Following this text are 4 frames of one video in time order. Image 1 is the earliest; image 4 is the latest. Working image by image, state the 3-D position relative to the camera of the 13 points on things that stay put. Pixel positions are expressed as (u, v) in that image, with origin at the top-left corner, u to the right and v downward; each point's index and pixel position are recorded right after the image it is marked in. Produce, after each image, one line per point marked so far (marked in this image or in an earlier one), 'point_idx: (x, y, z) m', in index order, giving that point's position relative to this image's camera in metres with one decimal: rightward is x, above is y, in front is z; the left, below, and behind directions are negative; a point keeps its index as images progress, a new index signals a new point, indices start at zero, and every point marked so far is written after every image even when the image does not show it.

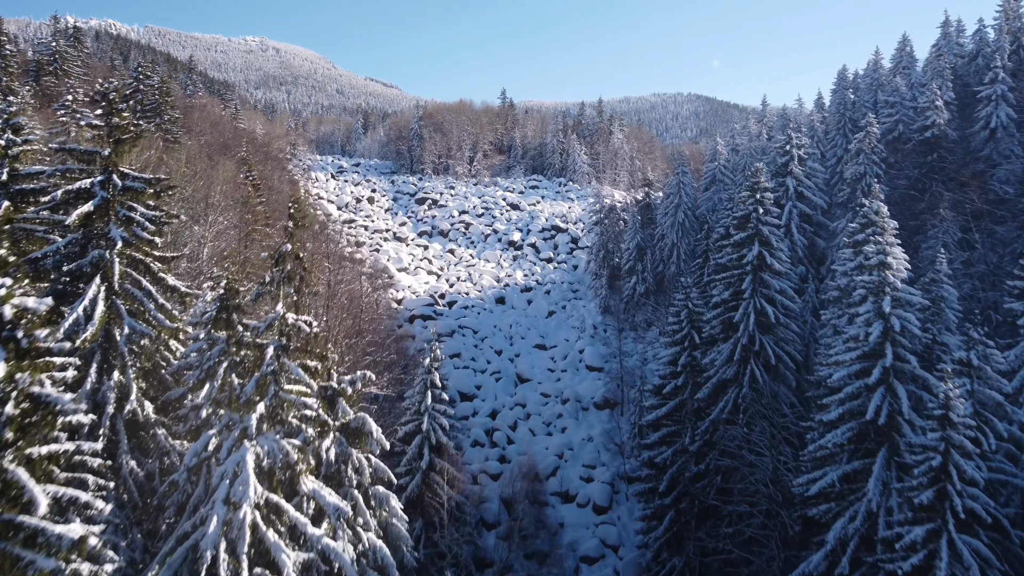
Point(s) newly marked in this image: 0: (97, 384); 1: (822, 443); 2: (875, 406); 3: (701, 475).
0: (-4.9, -1.1, +9.8) m
1: (+4.0, -2.0, +10.6) m
2: (+4.4, -1.4, +9.9) m
3: (+3.4, -3.4, +15.0) m
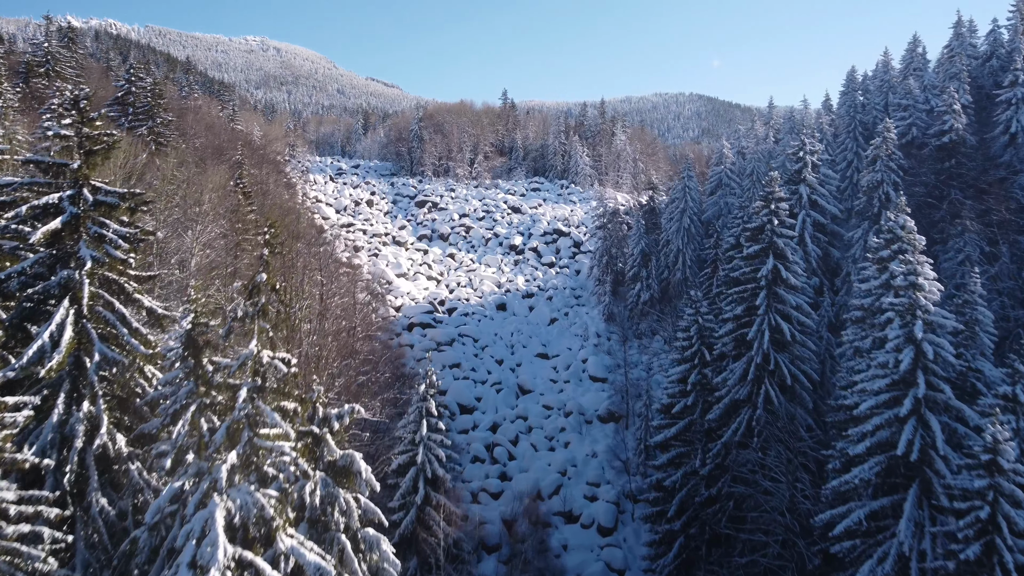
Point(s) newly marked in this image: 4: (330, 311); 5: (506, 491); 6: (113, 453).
0: (-4.9, -1.4, +9.0) m
1: (+4.0, -2.2, +9.8) m
2: (+4.4, -1.7, +9.2) m
3: (+3.5, -3.7, +14.3) m
4: (-4.1, -0.5, +18.4) m
5: (-0.2, -4.8, +19.3) m
6: (-4.5, -1.8, +9.2) m
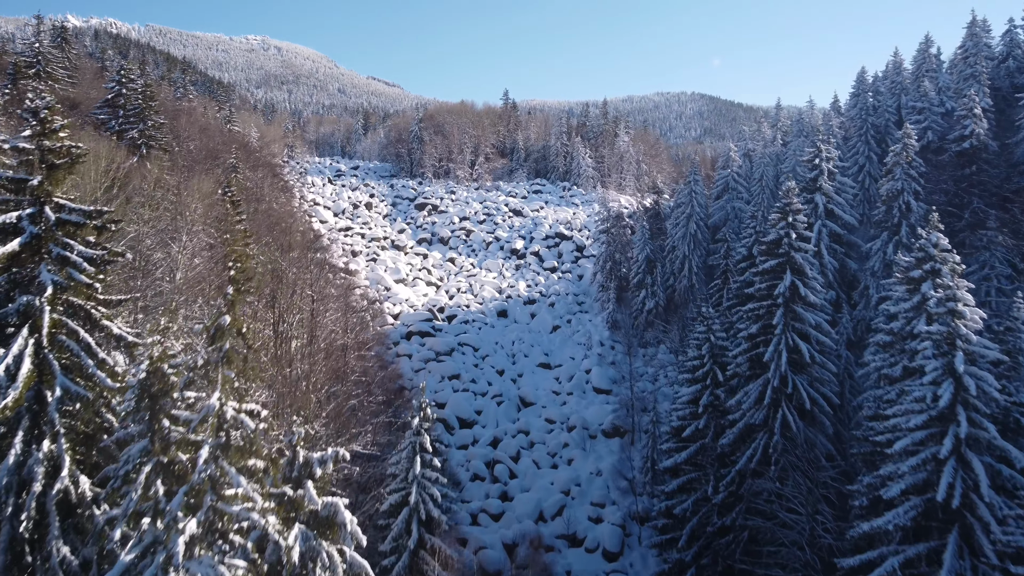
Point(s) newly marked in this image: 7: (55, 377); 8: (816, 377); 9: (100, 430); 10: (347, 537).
0: (-4.9, -1.7, +8.2) m
1: (+4.0, -2.5, +9.0) m
2: (+4.4, -2.0, +8.3) m
3: (+3.5, -3.9, +13.4) m
4: (-4.0, -0.8, +17.6) m
5: (-0.1, -5.0, +18.5) m
6: (-4.4, -2.1, +8.4) m
7: (-4.7, -0.9, +8.5) m
8: (+4.9, -1.4, +13.2) m
9: (-4.5, -1.5, +9.0) m
10: (-1.5, -2.3, +7.6) m
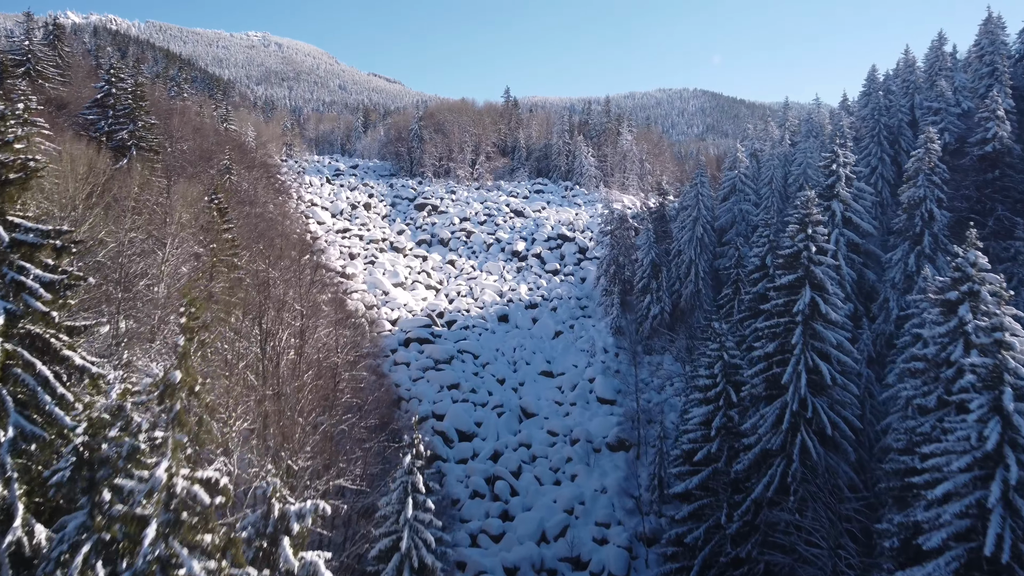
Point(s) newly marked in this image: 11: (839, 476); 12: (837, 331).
0: (-4.9, -2.0, +7.4) m
1: (+4.0, -2.8, +8.2) m
2: (+4.4, -2.3, +7.5) m
3: (+3.5, -4.2, +12.6) m
4: (-4.0, -1.1, +16.8) m
5: (-0.1, -5.3, +17.7) m
6: (-4.4, -2.4, +7.6) m
7: (-4.7, -1.2, +7.7) m
8: (+4.9, -1.7, +12.4) m
9: (-4.5, -1.8, +8.2) m
10: (-1.5, -2.6, +6.7) m
11: (+4.8, -2.8, +12.1) m
12: (+5.0, -0.7, +12.6) m
